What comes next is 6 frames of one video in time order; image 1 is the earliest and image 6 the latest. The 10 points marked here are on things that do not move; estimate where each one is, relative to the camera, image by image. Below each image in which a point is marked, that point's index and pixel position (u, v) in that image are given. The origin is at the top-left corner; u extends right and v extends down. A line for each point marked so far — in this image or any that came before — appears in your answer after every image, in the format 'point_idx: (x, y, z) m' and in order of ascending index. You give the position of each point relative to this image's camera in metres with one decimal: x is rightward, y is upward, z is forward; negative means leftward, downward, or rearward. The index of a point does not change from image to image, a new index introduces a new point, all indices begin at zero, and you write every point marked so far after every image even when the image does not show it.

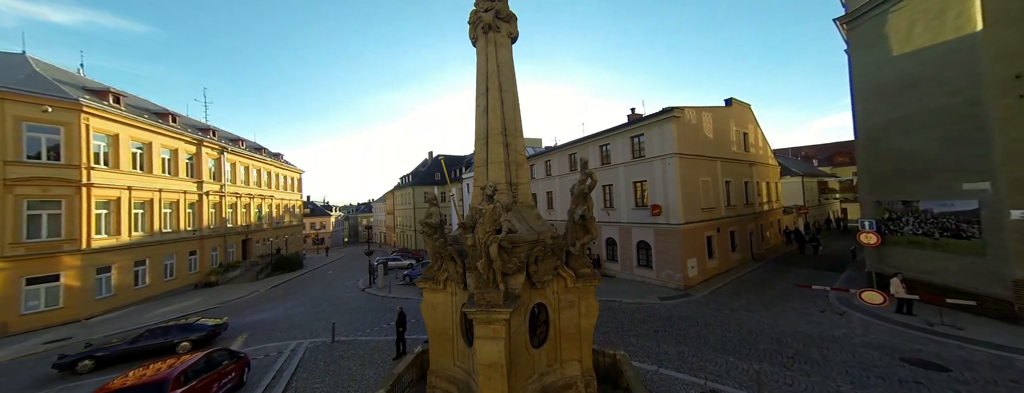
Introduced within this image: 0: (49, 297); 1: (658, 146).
0: (-24.0, -5.2, +14.7) m
1: (+7.5, +2.6, +14.7) m
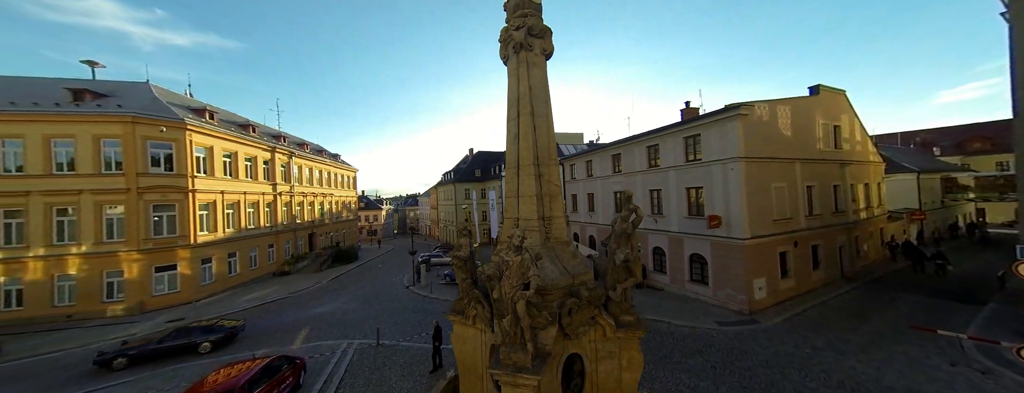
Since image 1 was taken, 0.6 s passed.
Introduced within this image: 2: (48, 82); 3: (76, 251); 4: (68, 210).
0: (-21.7, -5.4, +17.9) m
1: (+9.4, +2.2, +12.8) m
2: (-31.4, +7.6, +19.1) m
3: (-25.1, -3.1, +16.3) m
4: (-25.7, -0.7, +16.4) m
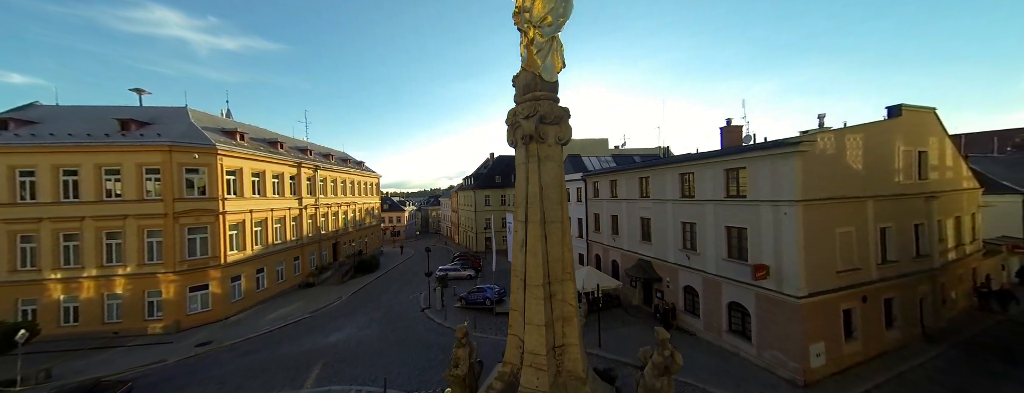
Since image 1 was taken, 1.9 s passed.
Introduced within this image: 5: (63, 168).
0: (-20.6, -7.0, +18.8) m
1: (+10.0, +0.4, +10.9) m
2: (-30.1, +6.2, +20.6) m
3: (-24.1, -4.7, +17.5) m
4: (-24.7, -2.3, +17.6) m
5: (-27.4, +1.7, +17.2) m
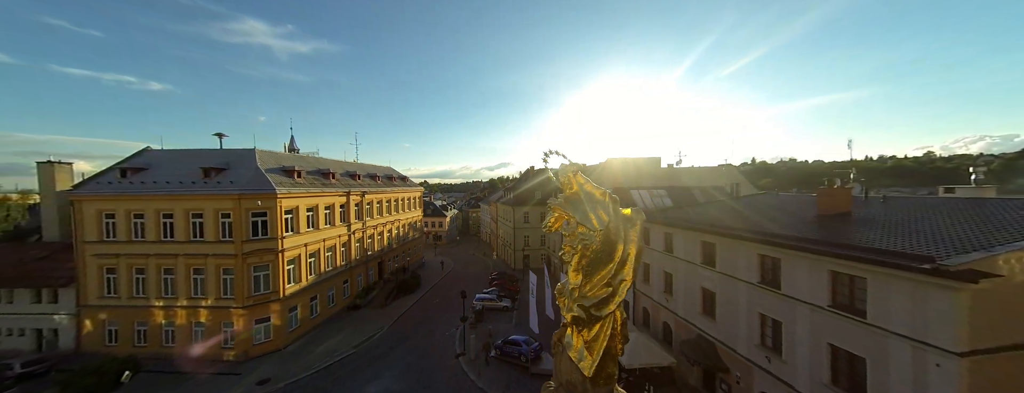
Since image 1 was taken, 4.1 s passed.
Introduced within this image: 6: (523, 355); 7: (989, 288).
0: (-18.1, -9.9, +20.8) m
1: (+10.9, -3.4, +8.0) m
2: (-27.0, +3.4, +23.8) m
3: (-21.8, -7.6, +20.0) m
4: (-22.3, -5.2, +20.2) m
5: (-24.9, -1.2, +20.1) m
6: (+0.8, -10.6, +19.0) m
7: (+11.8, -2.3, +7.2) m
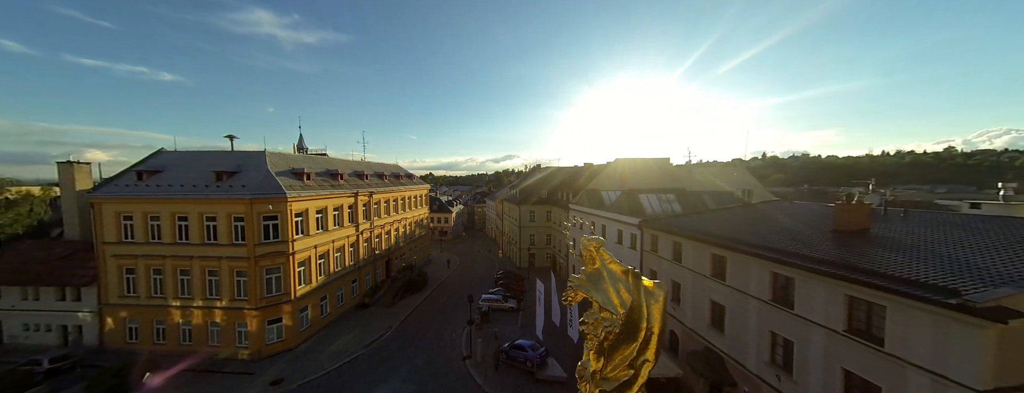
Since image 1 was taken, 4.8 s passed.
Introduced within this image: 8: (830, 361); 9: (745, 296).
0: (-17.6, -10.2, +21.4) m
1: (+11.2, -4.3, +7.8) m
2: (-26.4, +3.3, +24.1) m
3: (-21.3, -7.9, +20.6) m
4: (-21.8, -5.4, +20.7) m
5: (-24.4, -1.4, +20.6) m
6: (+1.2, -11.1, +19.2) m
7: (+12.0, -3.1, +6.9) m
8: (+11.2, -5.8, +10.0) m
9: (+10.9, -4.6, +13.5) m
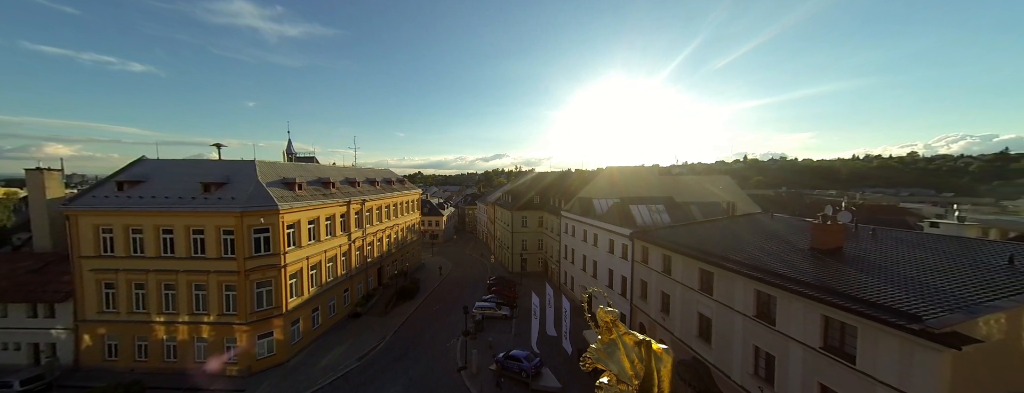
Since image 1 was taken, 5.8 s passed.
0: (-18.0, -11.1, +21.0) m
1: (+11.4, -5.3, +8.6) m
2: (-26.8, +2.4, +23.4) m
3: (-21.7, -8.8, +20.0) m
4: (-22.1, -6.3, +20.1) m
5: (-24.7, -2.3, +19.9) m
6: (+0.9, -12.1, +19.6) m
7: (+12.2, -4.2, +7.8) m
8: (+11.2, -6.9, +10.8) m
9: (+10.8, -5.7, +14.3) m
